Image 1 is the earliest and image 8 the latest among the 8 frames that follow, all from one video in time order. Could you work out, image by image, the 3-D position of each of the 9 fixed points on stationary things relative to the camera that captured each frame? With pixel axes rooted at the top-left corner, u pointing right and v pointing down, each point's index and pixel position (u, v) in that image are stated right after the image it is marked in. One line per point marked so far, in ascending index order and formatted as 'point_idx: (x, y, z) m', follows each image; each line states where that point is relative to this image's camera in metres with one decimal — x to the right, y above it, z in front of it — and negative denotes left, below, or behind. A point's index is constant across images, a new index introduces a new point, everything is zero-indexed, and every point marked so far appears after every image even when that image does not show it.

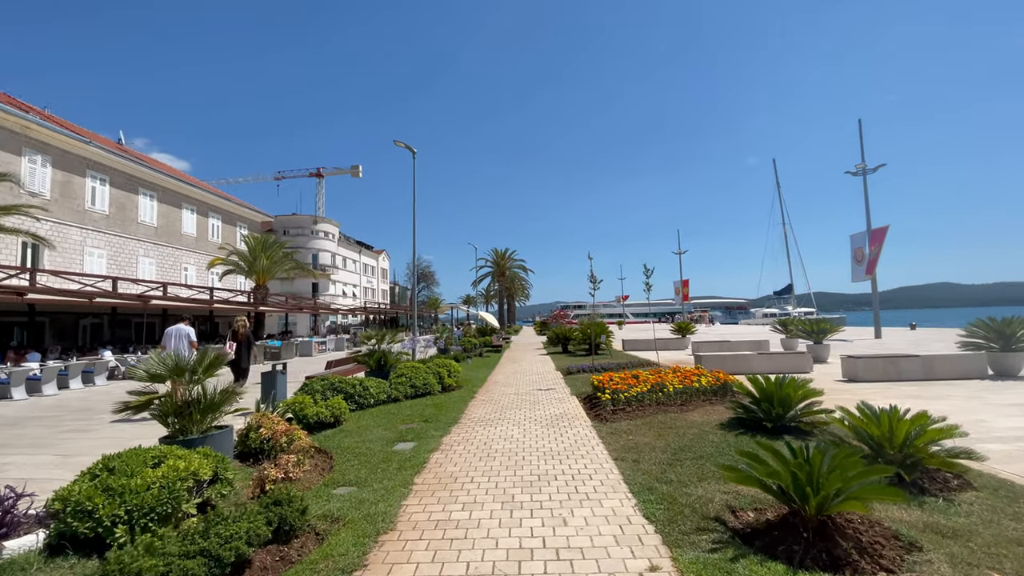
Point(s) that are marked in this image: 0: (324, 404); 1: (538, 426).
0: (-3.3, -2.0, +8.4) m
1: (+0.4, -2.3, +7.7) m
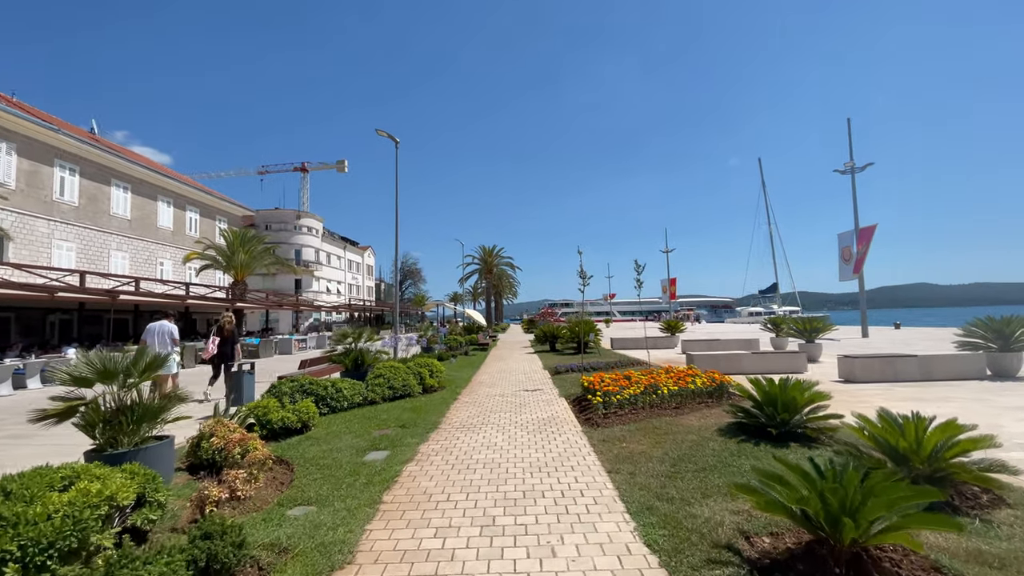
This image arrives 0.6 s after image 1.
0: (-3.6, -1.9, +7.7) m
1: (+0.2, -2.2, +7.1) m
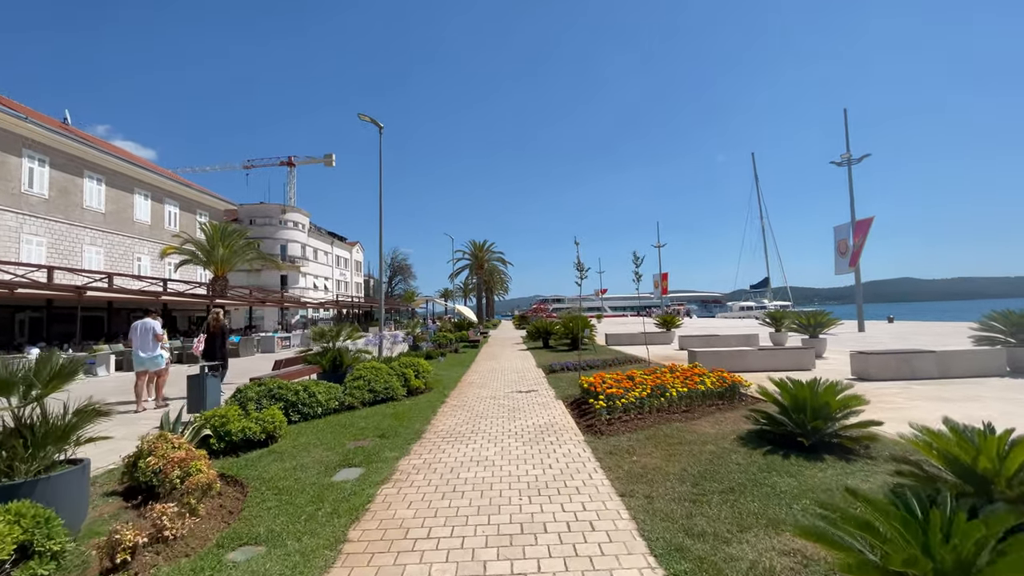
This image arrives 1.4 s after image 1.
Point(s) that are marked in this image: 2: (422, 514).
0: (-3.7, -1.8, +6.8) m
1: (+0.1, -2.1, +6.3) m
2: (-0.8, -2.0, +4.2) m
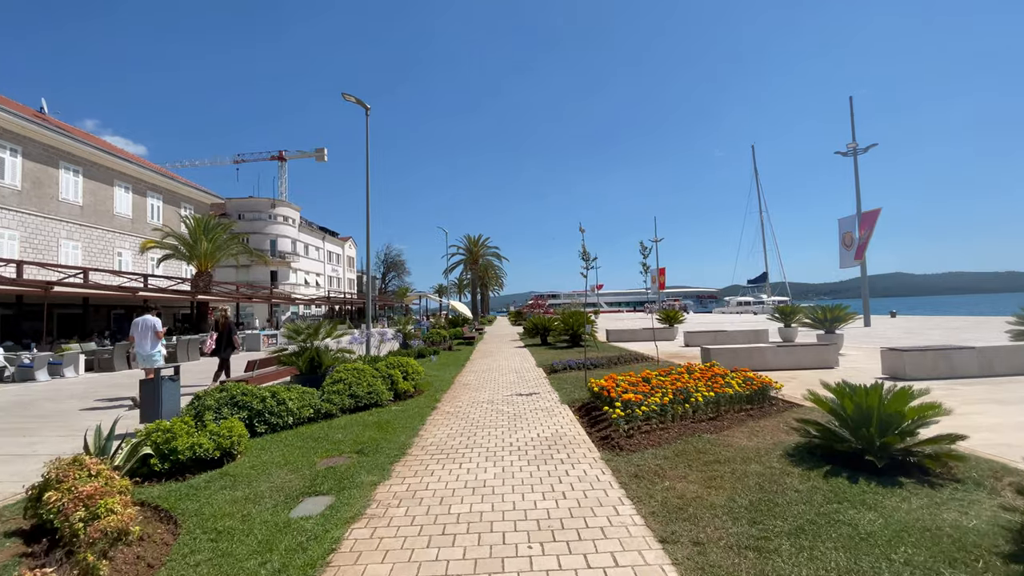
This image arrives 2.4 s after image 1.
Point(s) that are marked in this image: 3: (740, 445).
0: (-3.7, -1.7, +5.8) m
1: (+0.1, -1.9, +5.3) m
2: (-0.7, -1.9, +3.2) m
3: (+2.6, -1.8, +5.5) m
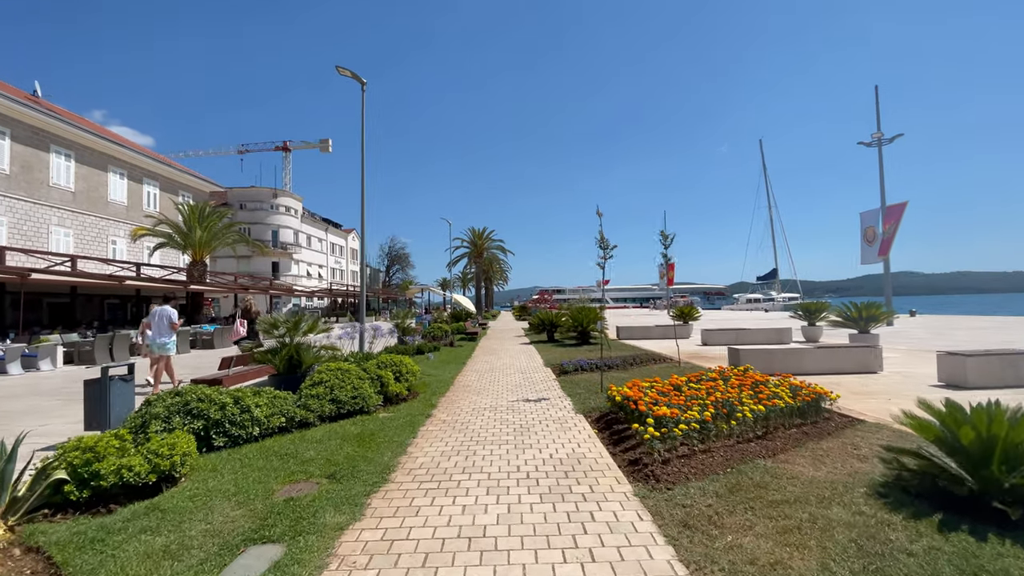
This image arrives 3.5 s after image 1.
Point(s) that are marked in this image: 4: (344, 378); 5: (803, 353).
0: (-3.6, -1.6, +4.7) m
1: (+0.2, -1.8, +4.2) m
2: (-0.7, -1.8, +2.1) m
3: (+2.7, -1.7, +4.4) m
4: (-2.6, -1.4, +7.3) m
5: (+6.2, -1.4, +10.2) m
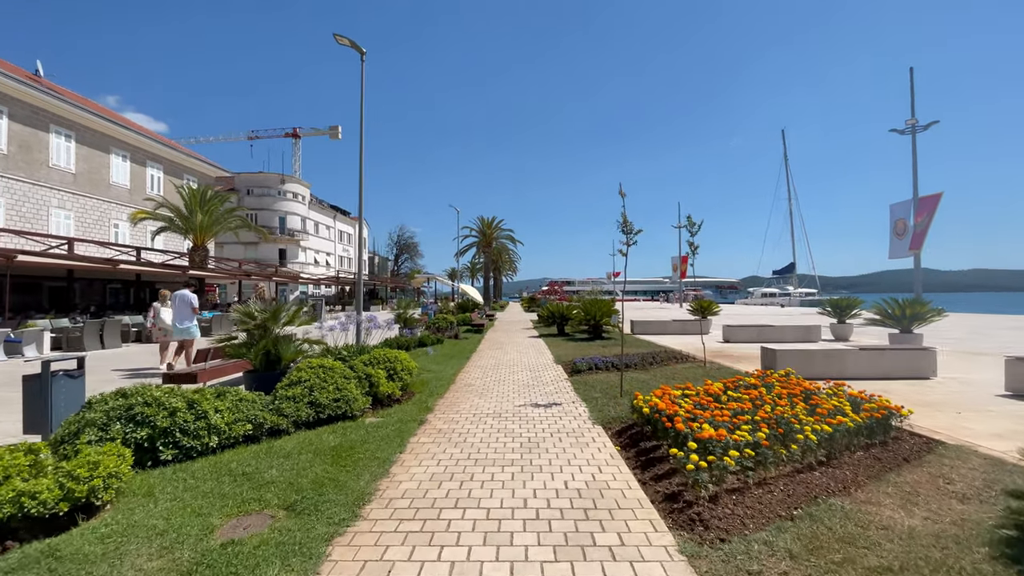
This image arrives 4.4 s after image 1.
0: (-3.5, -1.4, +3.8) m
1: (+0.2, -1.7, +3.2) m
2: (-0.7, -1.7, +1.1) m
3: (+2.7, -1.7, +3.3) m
4: (-2.5, -1.2, +6.4) m
5: (+6.4, -1.3, +9.1) m
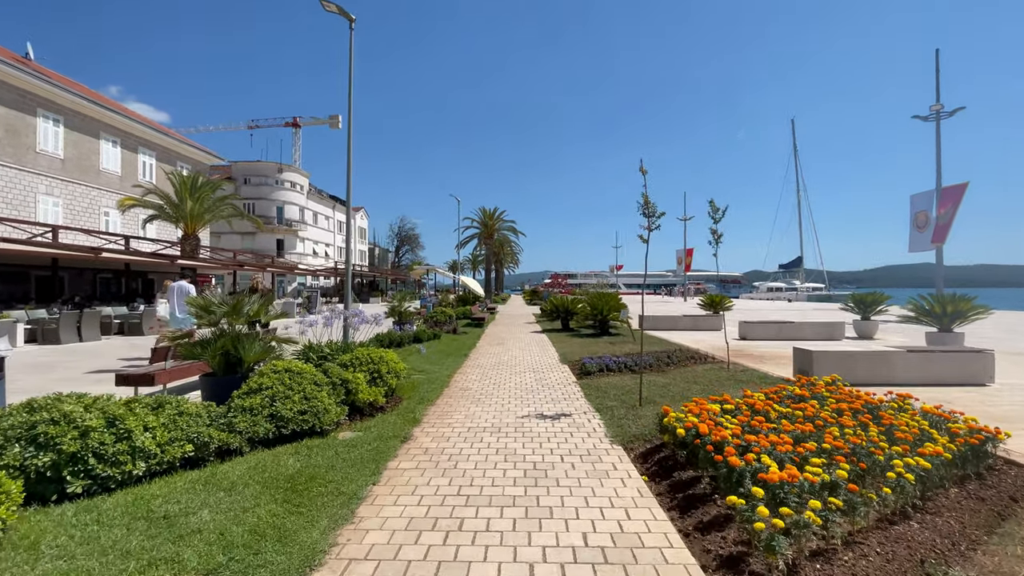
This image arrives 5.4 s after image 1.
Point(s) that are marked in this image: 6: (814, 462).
0: (-3.5, -1.3, +2.8) m
1: (+0.2, -1.7, +2.2) m
2: (-0.7, -1.7, +0.1) m
3: (+2.7, -1.6, +2.3) m
4: (-2.5, -1.1, +5.4) m
5: (+6.4, -1.2, +8.0) m
6: (+2.2, -1.2, +3.5) m
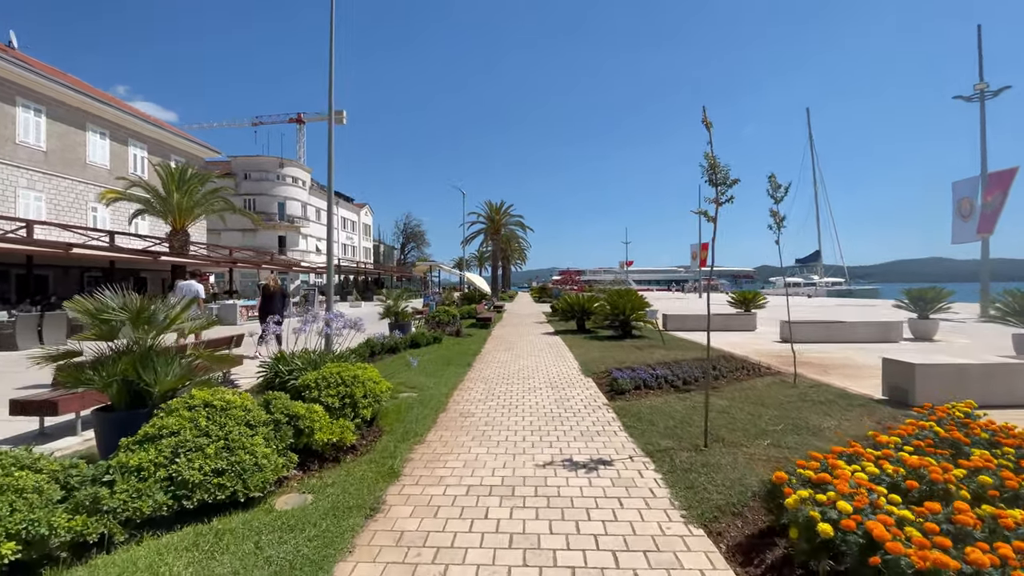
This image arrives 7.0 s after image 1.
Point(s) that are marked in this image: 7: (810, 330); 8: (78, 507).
0: (-3.4, -1.3, +1.1) m
1: (+0.3, -1.7, +0.4) m
2: (-0.6, -1.7, -1.6) m
3: (+2.9, -1.6, +0.6) m
4: (-2.3, -1.1, +3.7) m
5: (+6.6, -1.1, +6.2) m
6: (+2.3, -1.2, +1.7) m
7: (+8.0, -1.1, +12.8) m
8: (-2.6, -1.3, +3.0) m
